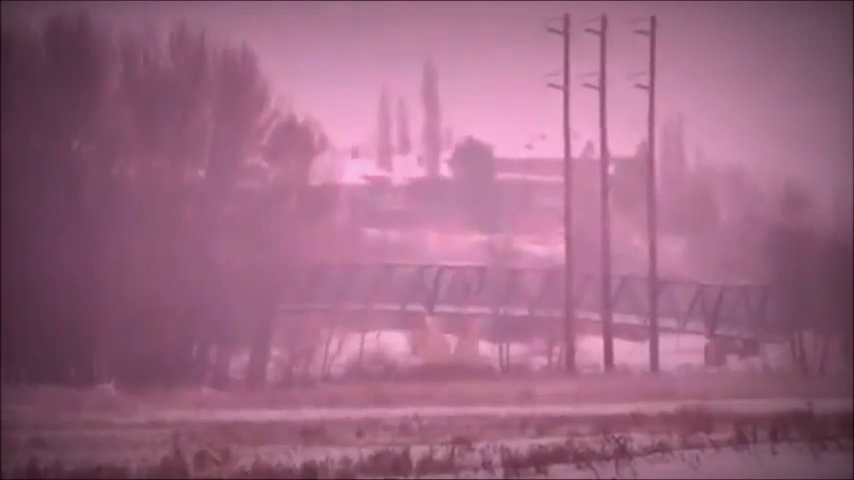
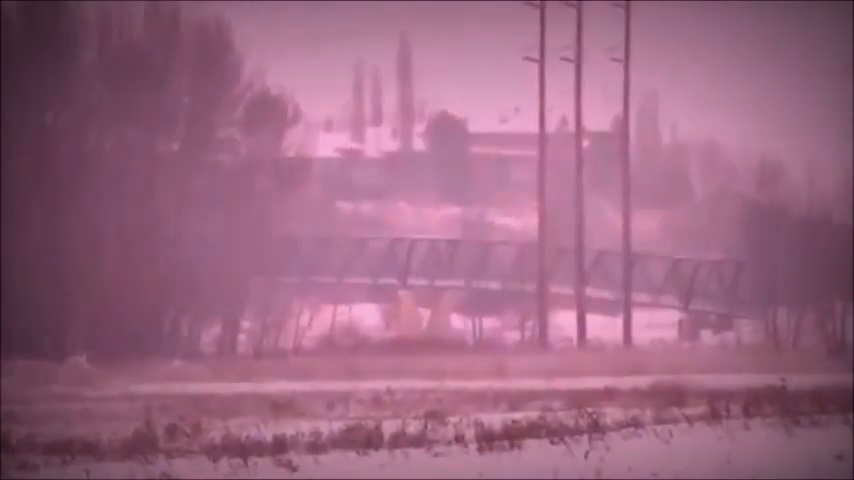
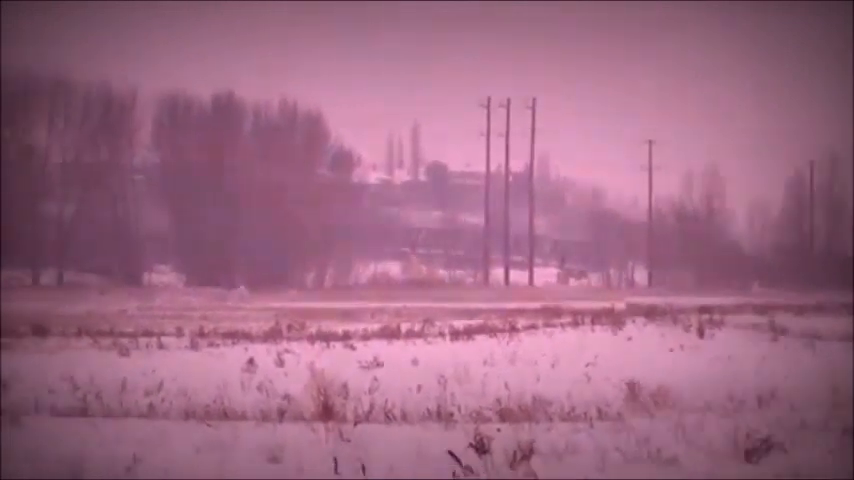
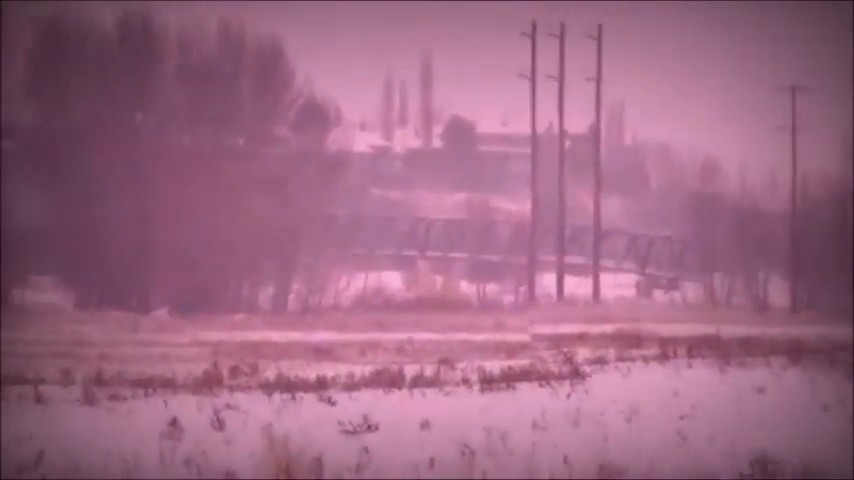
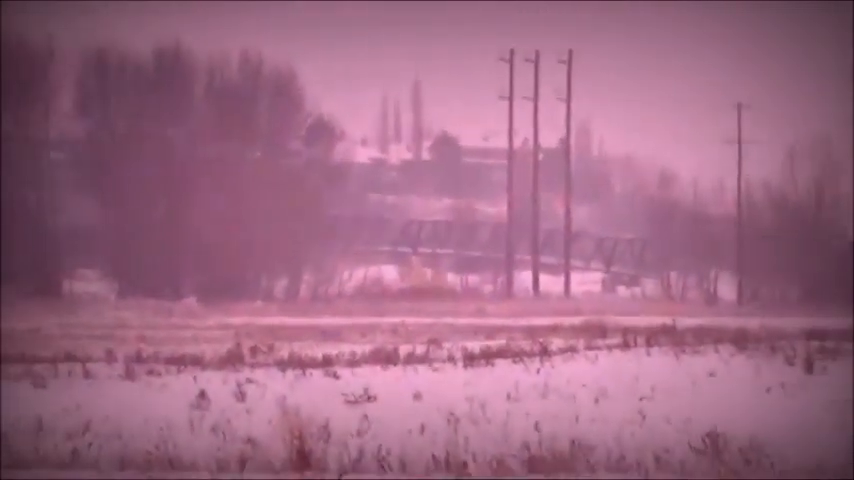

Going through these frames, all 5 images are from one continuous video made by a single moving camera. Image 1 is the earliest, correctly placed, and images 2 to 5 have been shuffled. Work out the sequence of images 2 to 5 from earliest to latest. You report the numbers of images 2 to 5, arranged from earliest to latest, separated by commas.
2, 4, 5, 3
